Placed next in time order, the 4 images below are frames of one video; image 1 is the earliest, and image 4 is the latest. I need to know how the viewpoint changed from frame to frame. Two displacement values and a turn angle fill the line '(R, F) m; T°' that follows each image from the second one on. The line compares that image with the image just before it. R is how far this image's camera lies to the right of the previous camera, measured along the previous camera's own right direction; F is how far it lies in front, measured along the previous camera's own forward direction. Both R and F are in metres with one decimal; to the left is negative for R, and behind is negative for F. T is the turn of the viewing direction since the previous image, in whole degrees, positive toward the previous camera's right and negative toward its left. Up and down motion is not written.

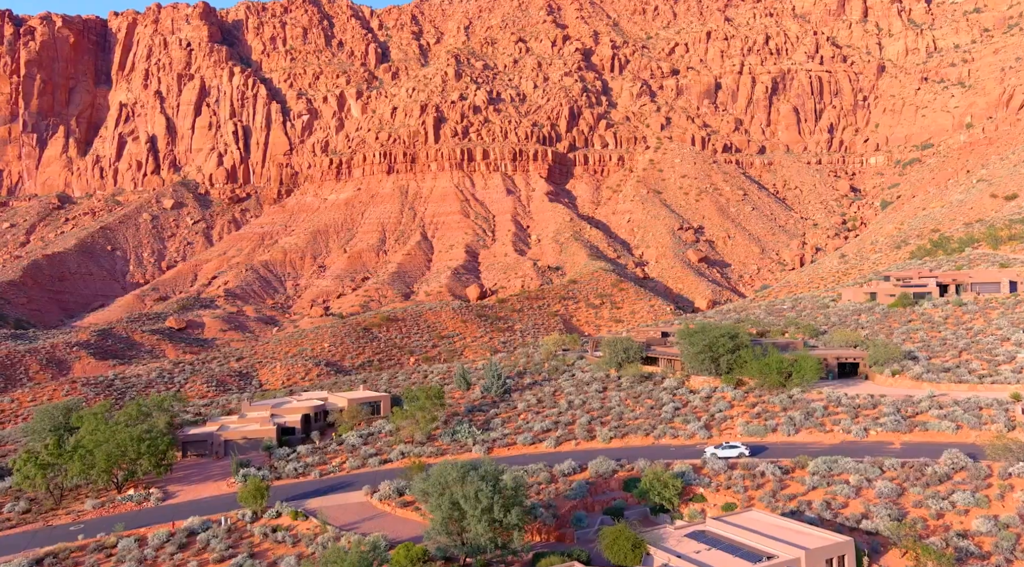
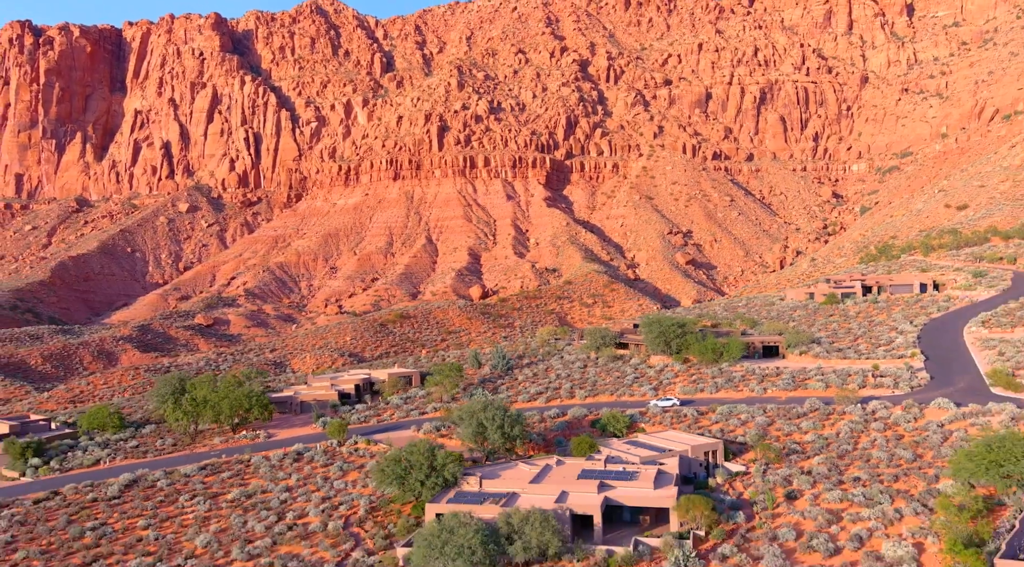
(-0.1, -6.7) m; 0°
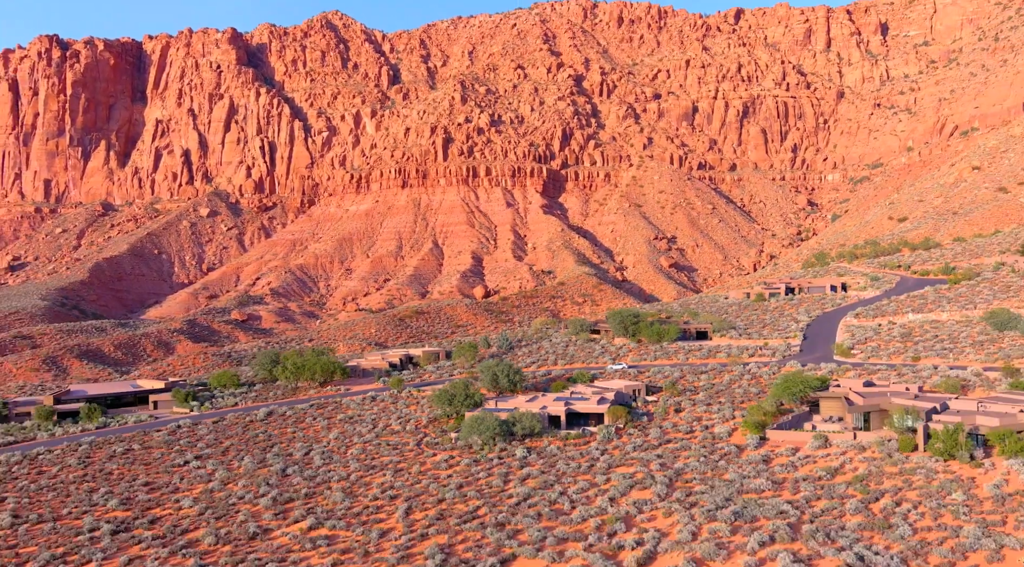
(-0.1, -10.4) m; 0°
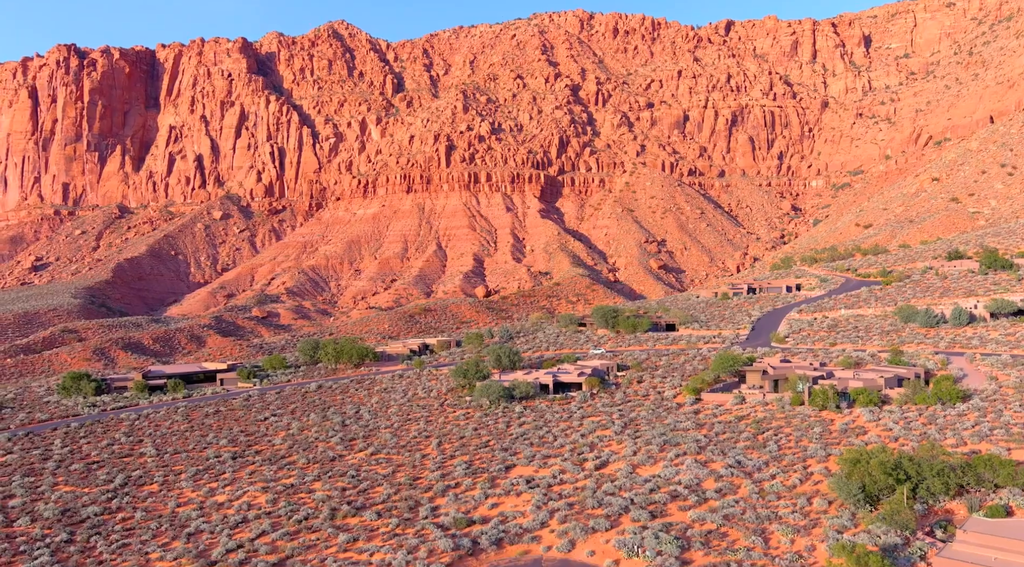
(-0.1, -7.5) m; 0°
